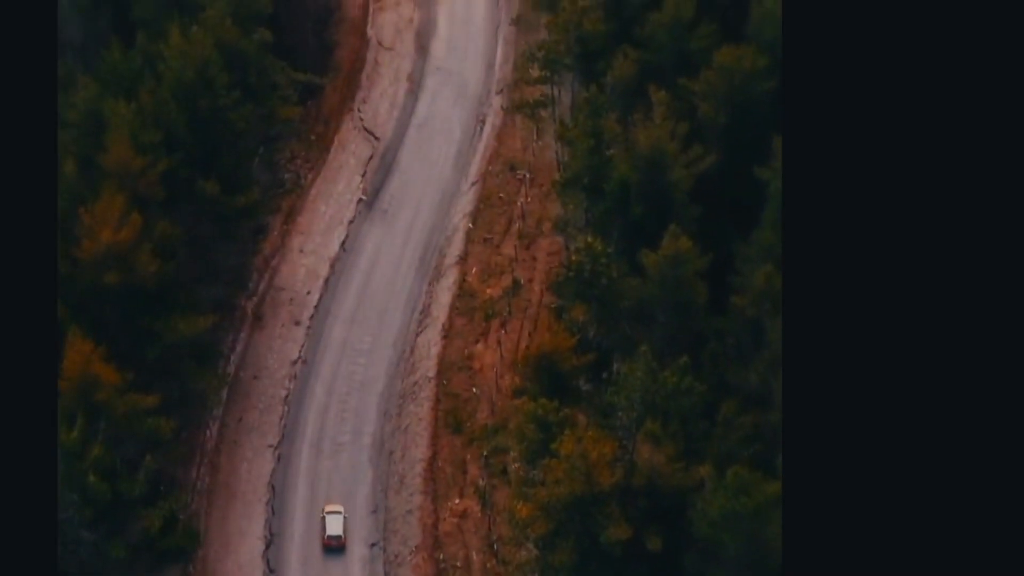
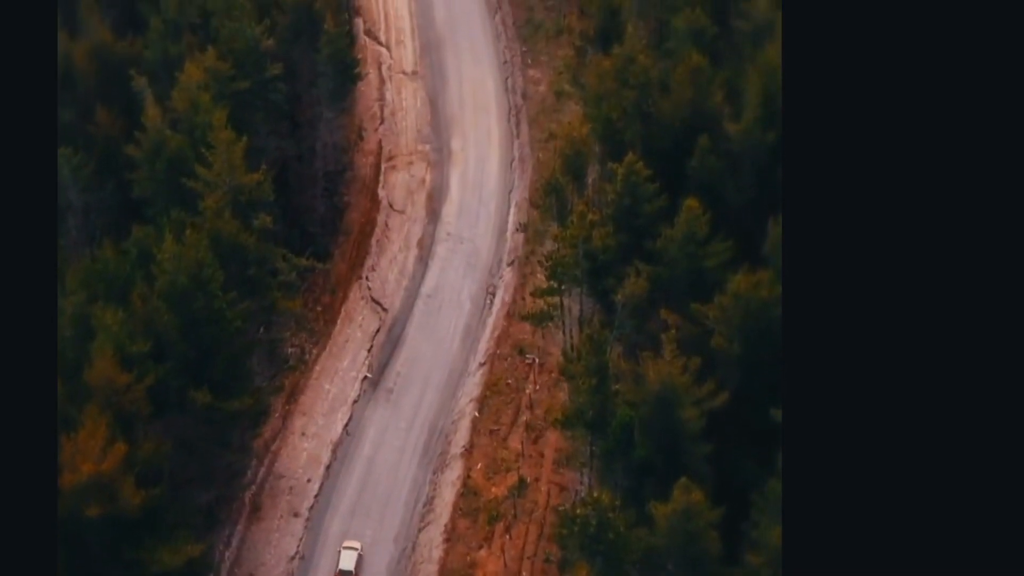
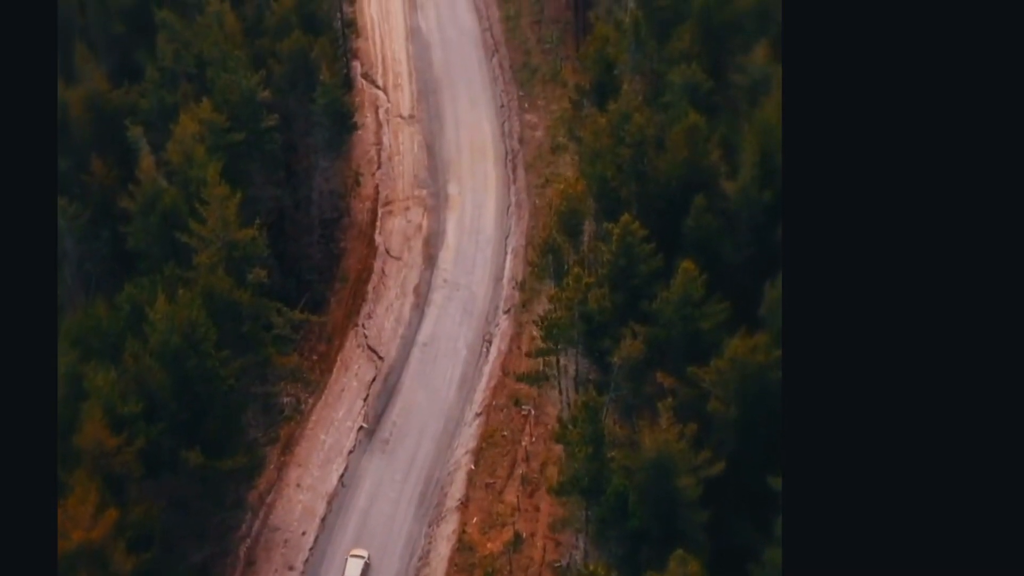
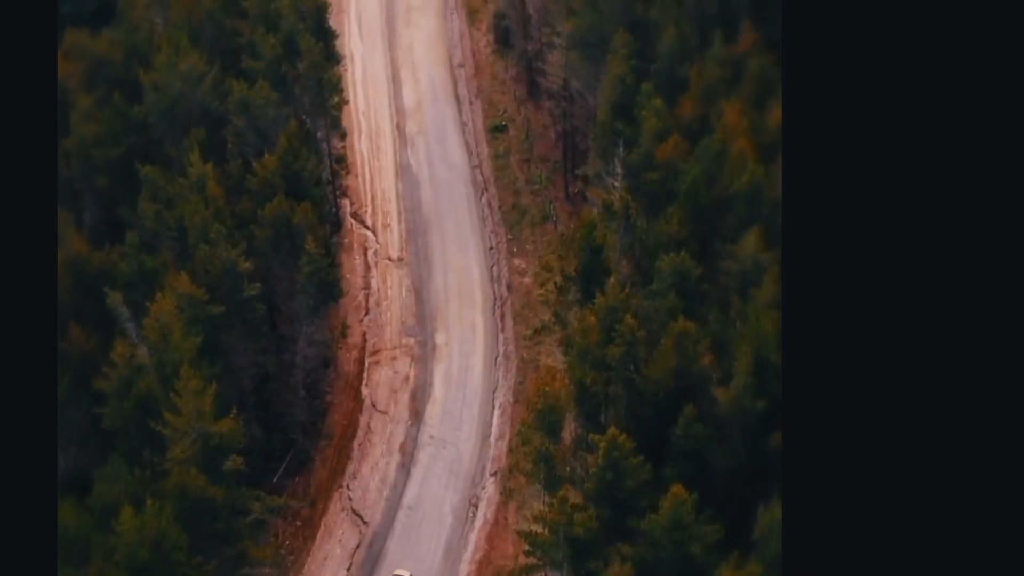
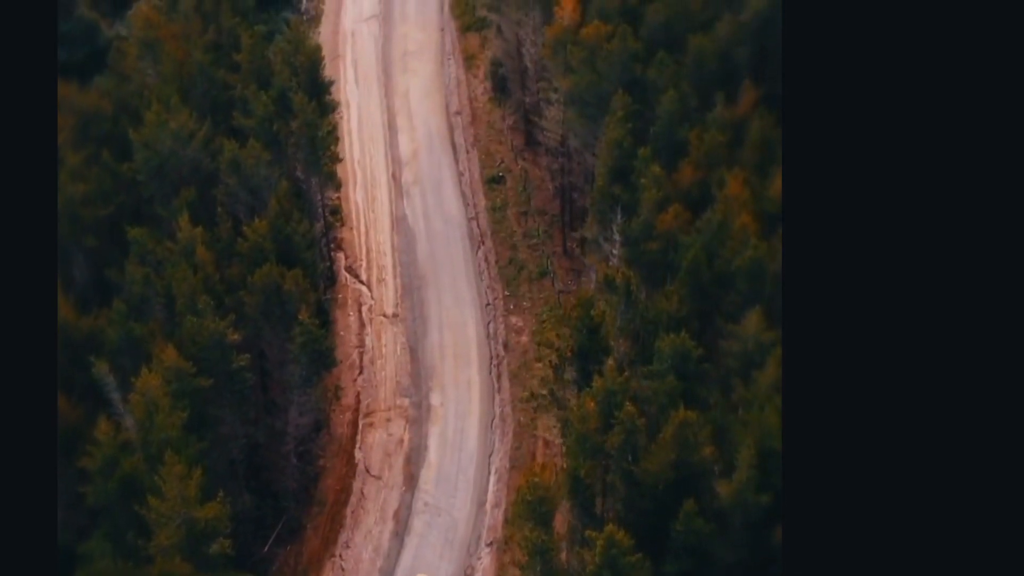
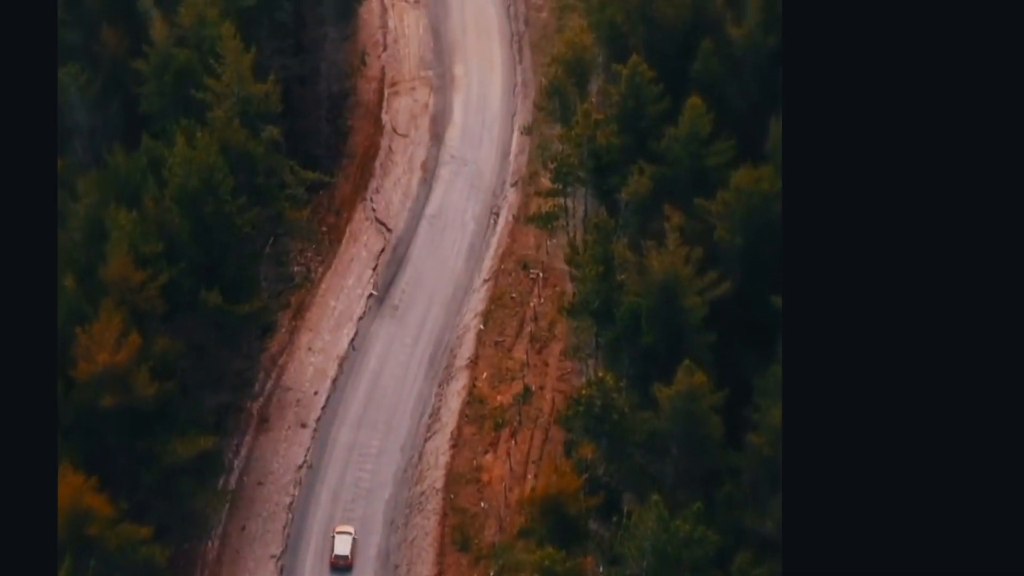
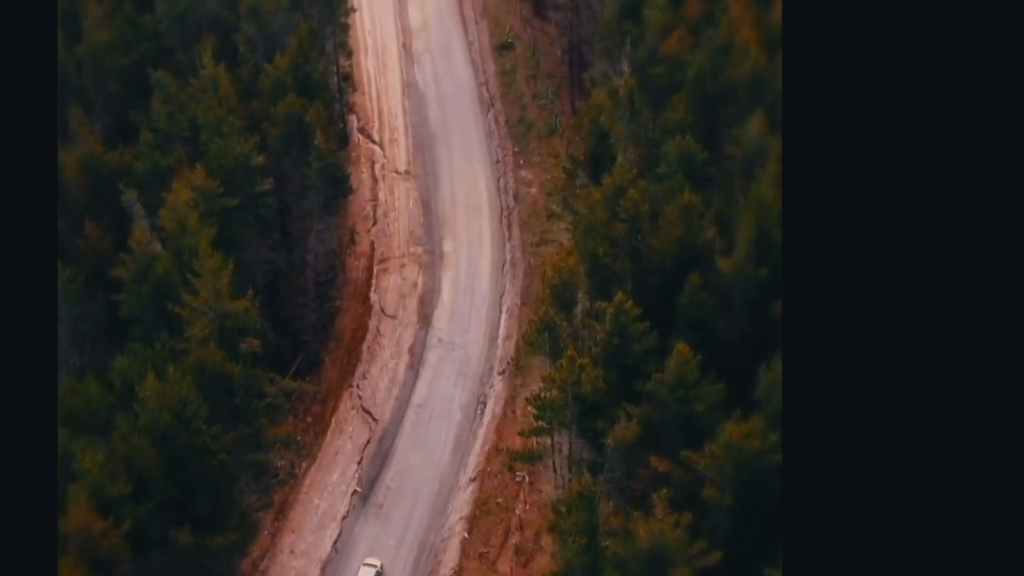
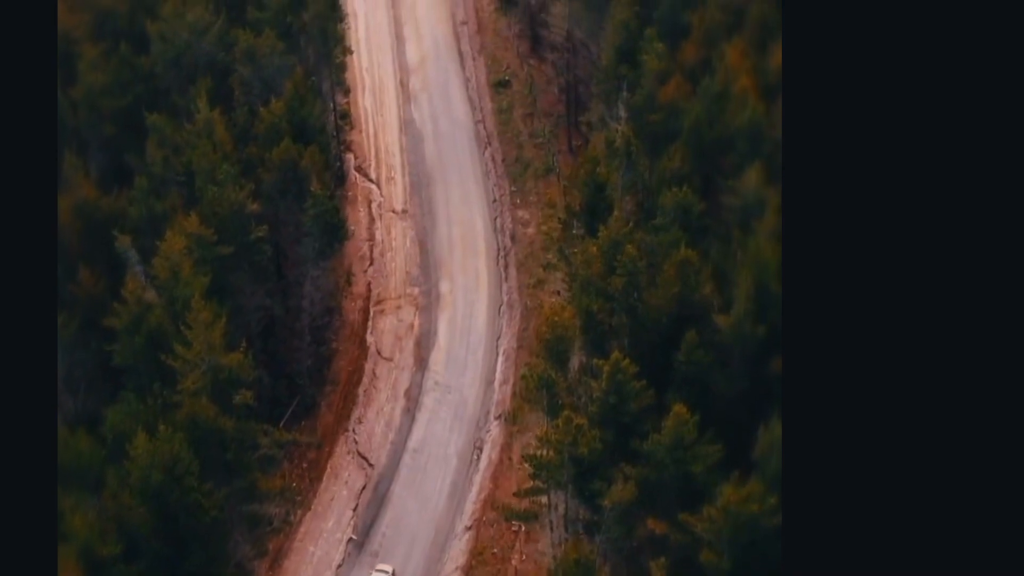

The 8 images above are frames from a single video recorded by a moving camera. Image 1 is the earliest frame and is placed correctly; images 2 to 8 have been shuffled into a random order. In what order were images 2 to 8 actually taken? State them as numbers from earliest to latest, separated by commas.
6, 2, 3, 7, 8, 4, 5
